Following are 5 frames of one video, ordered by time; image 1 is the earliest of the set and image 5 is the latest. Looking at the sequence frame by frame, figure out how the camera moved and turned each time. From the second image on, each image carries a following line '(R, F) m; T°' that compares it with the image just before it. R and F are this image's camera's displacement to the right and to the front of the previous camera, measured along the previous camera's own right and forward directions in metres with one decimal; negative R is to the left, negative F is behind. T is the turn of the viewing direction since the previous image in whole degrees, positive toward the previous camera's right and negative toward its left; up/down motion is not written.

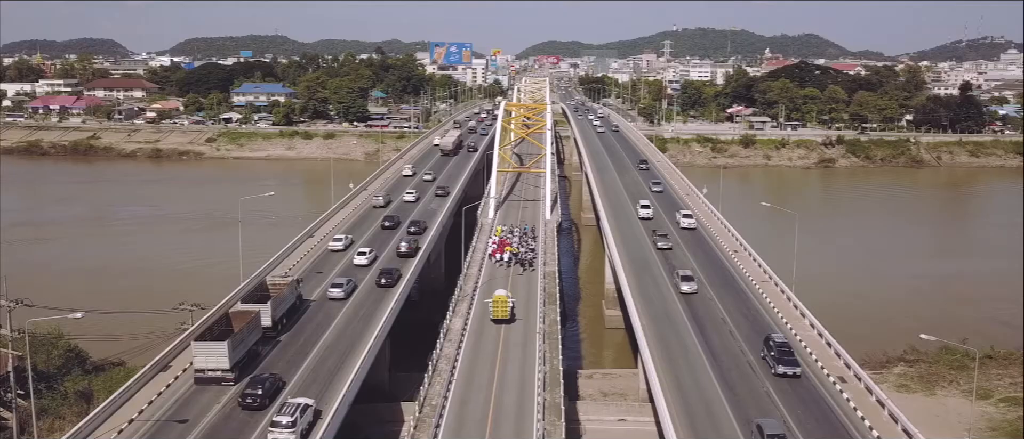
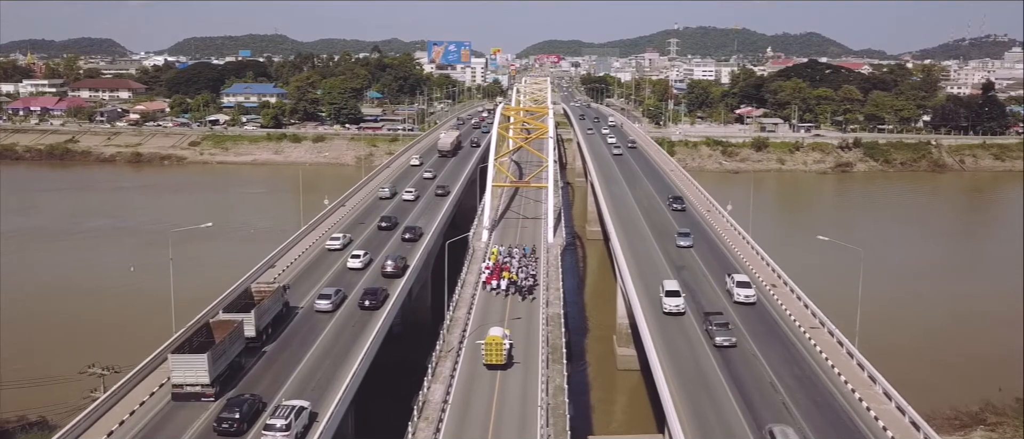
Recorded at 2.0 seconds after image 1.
(+0.1, +2.4) m; 0°
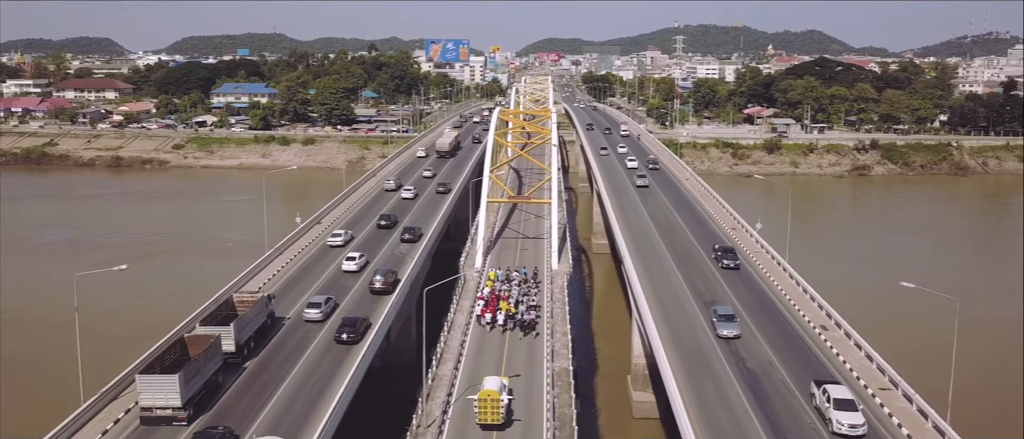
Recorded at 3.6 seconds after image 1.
(0.0, +2.2) m; 0°
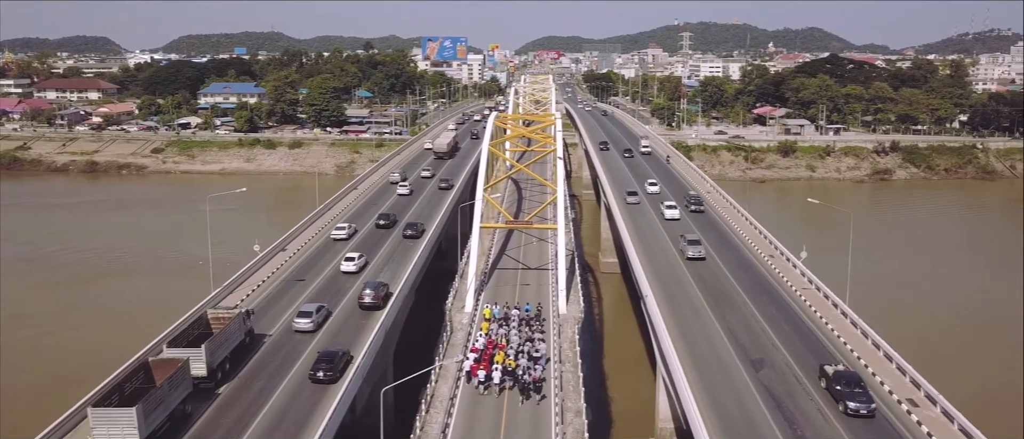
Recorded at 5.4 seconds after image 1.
(0.0, +2.4) m; 0°
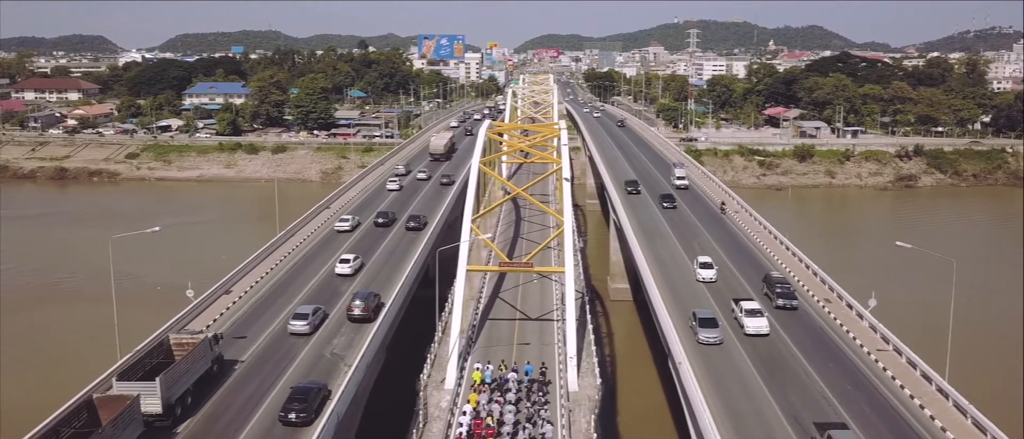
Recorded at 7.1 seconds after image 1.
(0.0, +2.6) m; 0°
